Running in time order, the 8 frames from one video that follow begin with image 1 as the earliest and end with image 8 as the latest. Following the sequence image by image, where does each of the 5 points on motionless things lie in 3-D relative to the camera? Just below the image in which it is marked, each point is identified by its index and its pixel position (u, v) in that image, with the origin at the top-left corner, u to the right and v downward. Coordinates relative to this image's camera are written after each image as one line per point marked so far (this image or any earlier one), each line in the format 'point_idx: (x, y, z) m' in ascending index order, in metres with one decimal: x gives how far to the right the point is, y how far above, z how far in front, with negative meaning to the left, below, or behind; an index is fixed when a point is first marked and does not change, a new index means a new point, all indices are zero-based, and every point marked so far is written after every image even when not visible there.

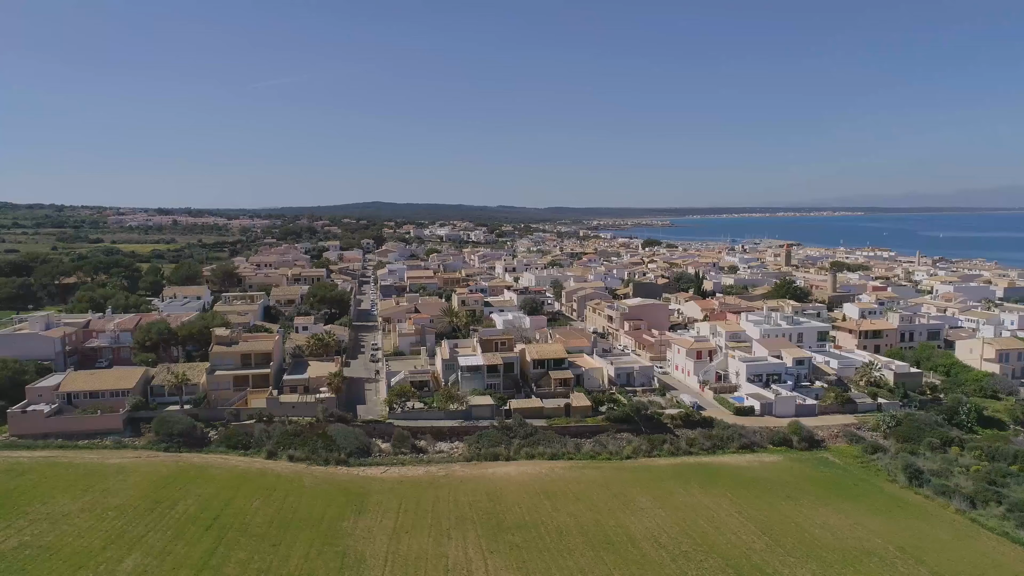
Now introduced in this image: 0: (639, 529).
0: (+2.6, -5.0, +15.0) m
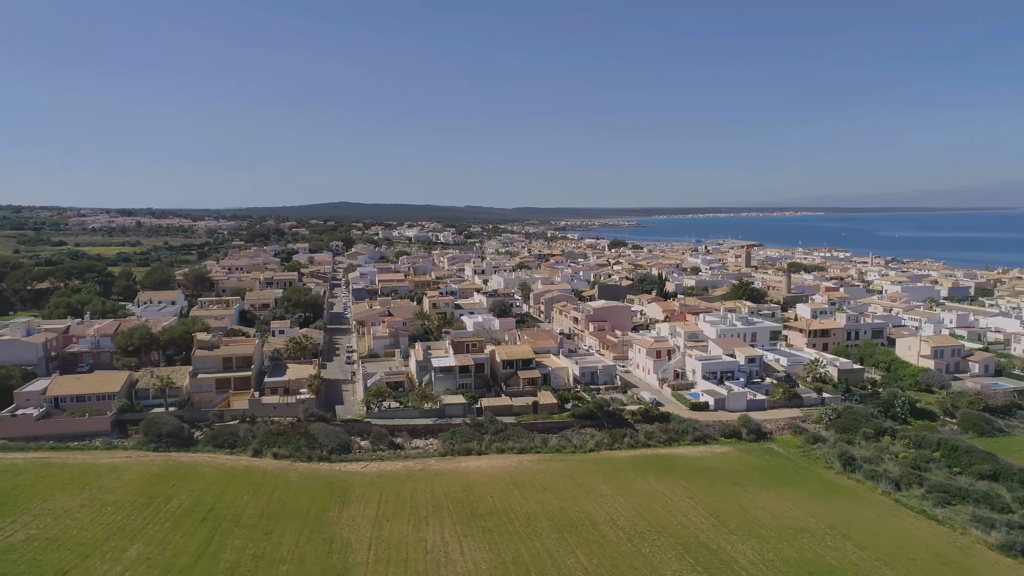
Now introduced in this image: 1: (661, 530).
0: (+2.0, -5.2, +16.5) m
1: (+3.2, -5.3, +15.7) m
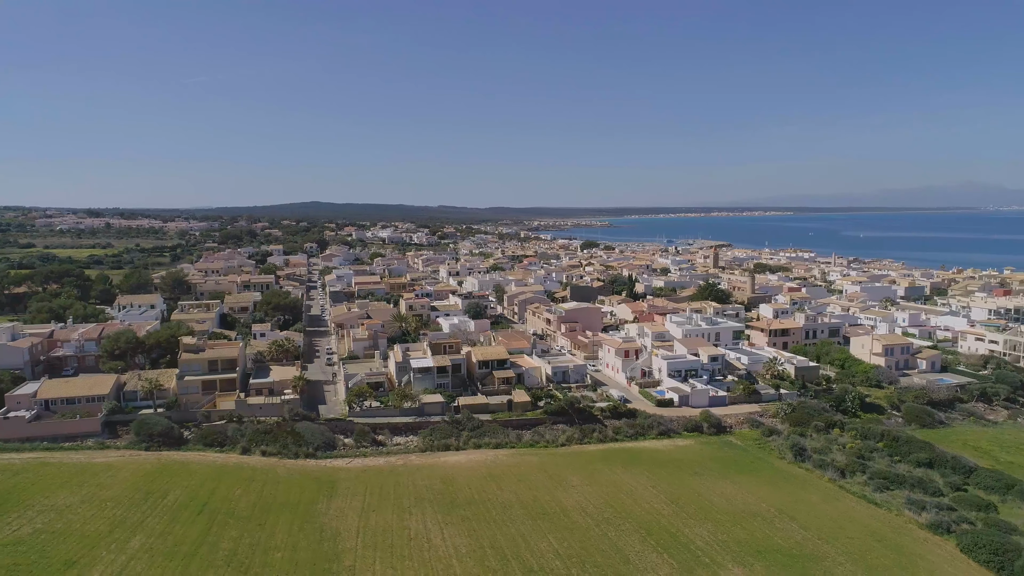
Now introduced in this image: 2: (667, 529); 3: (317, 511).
0: (+1.4, -5.3, +17.9) m
1: (+2.7, -5.4, +17.1) m
2: (+3.5, -5.5, +16.3) m
3: (-4.6, -5.3, +16.9) m
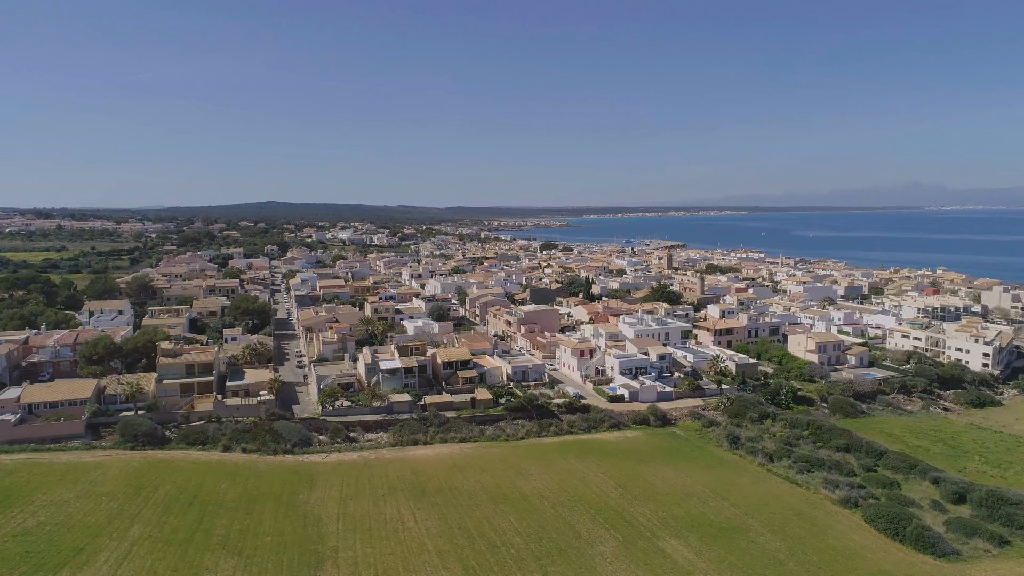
0: (+0.4, -5.5, +19.9) m
1: (+1.8, -5.6, +19.1) m
2: (+2.6, -5.7, +18.4) m
3: (-5.5, -5.5, +18.6) m
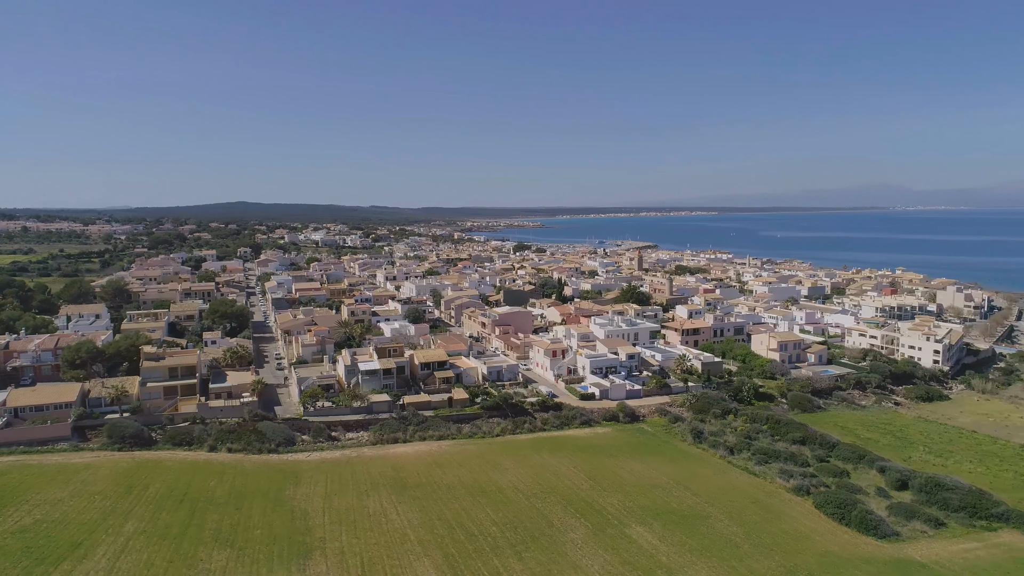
0: (-0.2, -5.7, +21.0) m
1: (+1.1, -5.8, +20.3) m
2: (+2.0, -5.8, +19.7) m
3: (-6.2, -5.7, +19.5) m
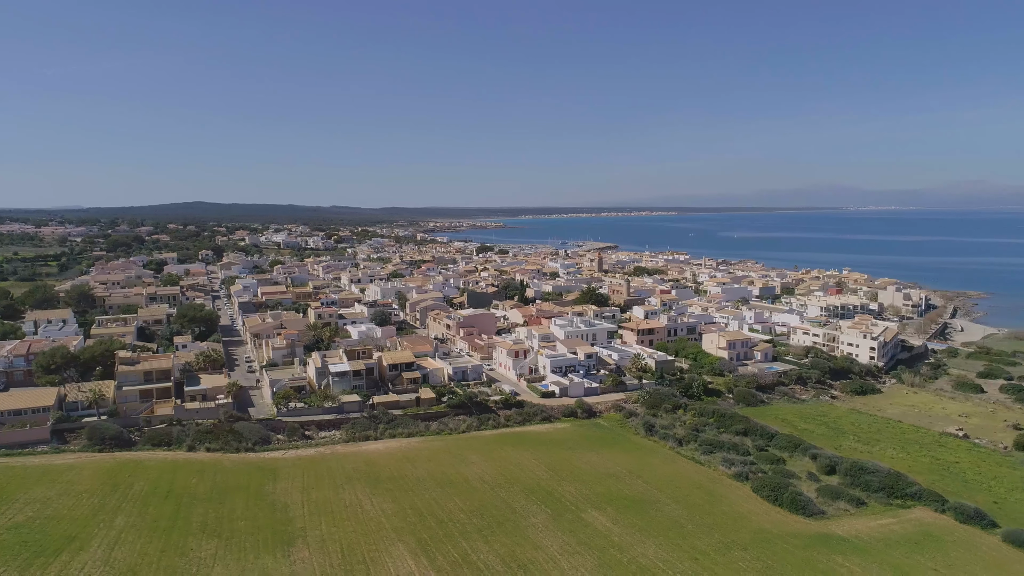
0: (-1.3, -5.9, +22.6) m
1: (0.0, -5.9, +22.0) m
2: (+1.0, -6.0, +21.4) m
3: (-7.2, -5.9, +20.8) m
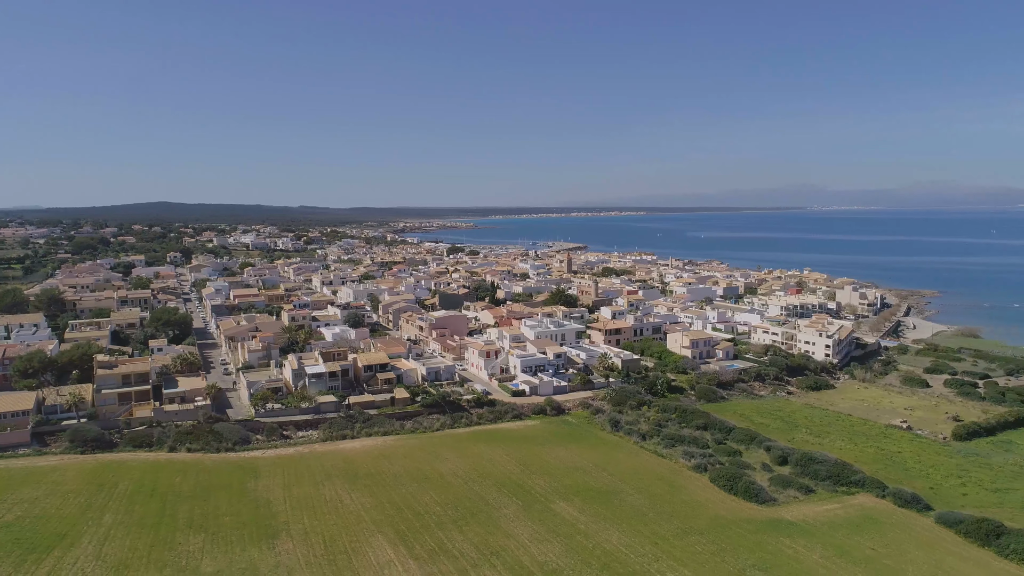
0: (-2.2, -6.0, +23.7) m
1: (-0.8, -6.1, +23.2) m
2: (+0.1, -6.1, +22.6) m
3: (-8.0, -6.1, +21.7) m
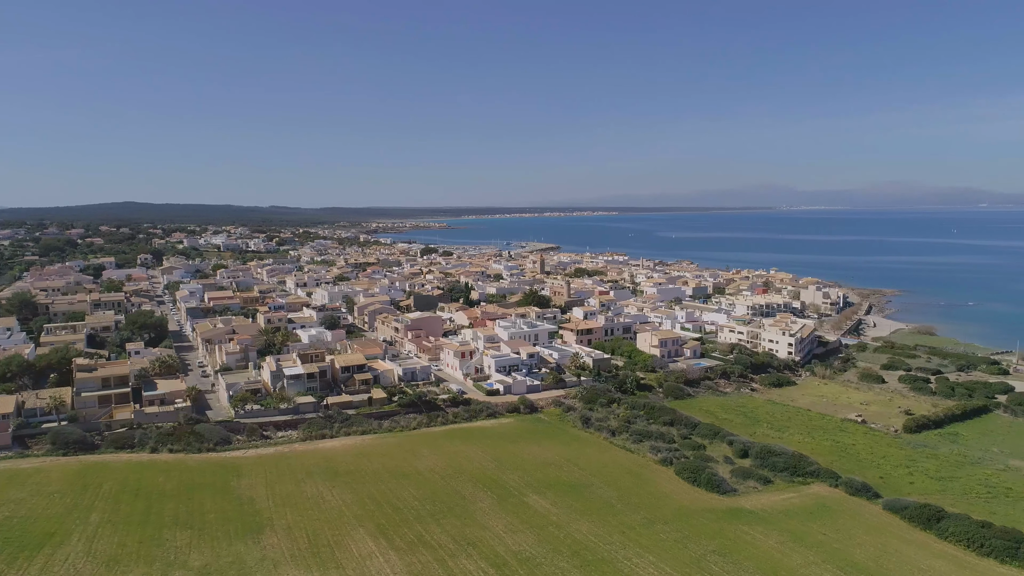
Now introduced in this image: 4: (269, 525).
0: (-3.1, -6.1, +24.6) m
1: (-1.7, -6.2, +24.1) m
2: (-0.7, -6.2, +23.6) m
3: (-8.8, -6.2, +22.3) m
4: (-6.7, -6.5, +19.6) m
